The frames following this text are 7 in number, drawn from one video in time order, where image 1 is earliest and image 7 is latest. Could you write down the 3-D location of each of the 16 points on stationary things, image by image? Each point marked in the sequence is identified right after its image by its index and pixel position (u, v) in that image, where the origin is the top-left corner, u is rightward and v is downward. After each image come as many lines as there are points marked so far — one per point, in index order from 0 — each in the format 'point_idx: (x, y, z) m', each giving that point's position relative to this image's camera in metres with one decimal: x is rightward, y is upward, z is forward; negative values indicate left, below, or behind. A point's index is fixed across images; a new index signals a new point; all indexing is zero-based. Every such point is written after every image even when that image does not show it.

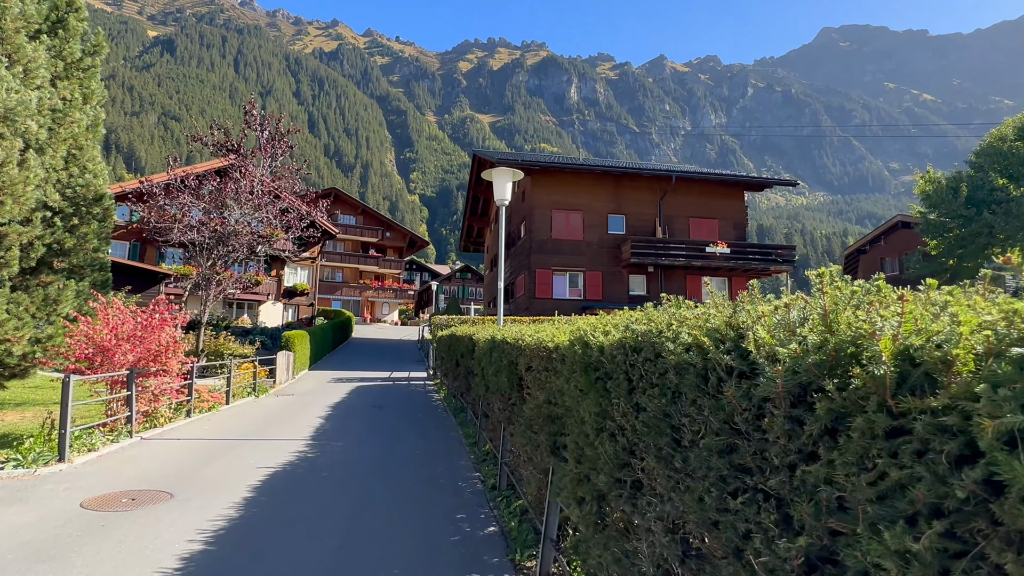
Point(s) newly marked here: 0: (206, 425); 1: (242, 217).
0: (-5.7, -2.6, +11.1) m
1: (-7.6, +2.0, +16.8) m
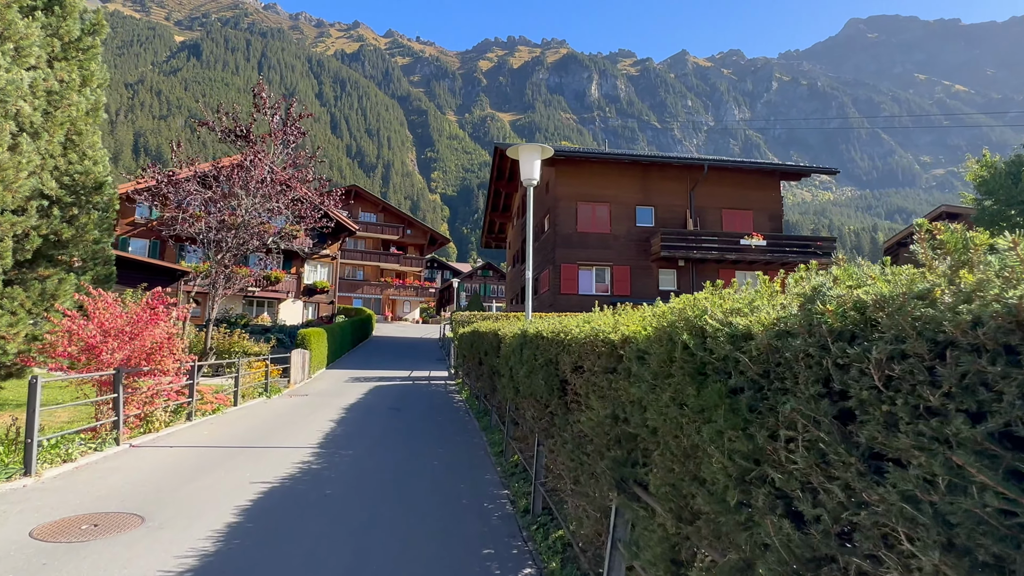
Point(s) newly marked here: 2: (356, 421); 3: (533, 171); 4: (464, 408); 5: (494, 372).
0: (-5.2, -2.4, +10.2) m
1: (-6.9, +2.2, +15.9) m
2: (-3.1, -2.7, +11.8) m
3: (+0.4, +2.0, +10.0) m
4: (-1.1, -2.9, +14.1) m
5: (-0.3, -1.5, +10.2) m
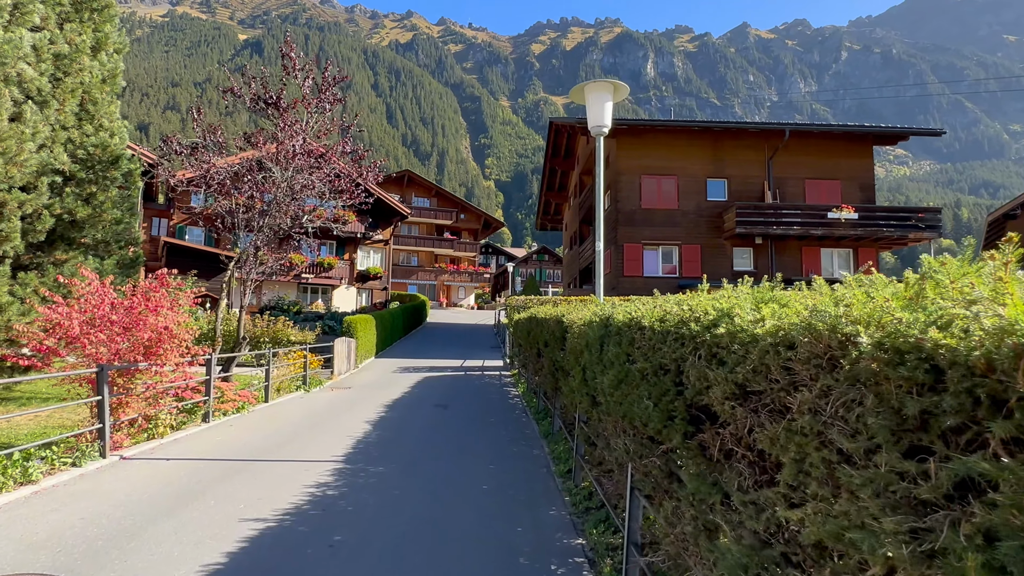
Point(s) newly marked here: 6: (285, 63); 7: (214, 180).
0: (-4.2, -2.2, +8.8) m
1: (-5.5, +2.6, +14.5) m
2: (-2.0, -2.3, +10.2) m
3: (+1.2, +2.3, +7.9) m
4: (+0.2, -2.4, +12.3) m
5: (+0.6, -1.1, +8.3) m
6: (-6.1, +6.1, +15.8) m
7: (-7.1, +2.5, +13.8) m
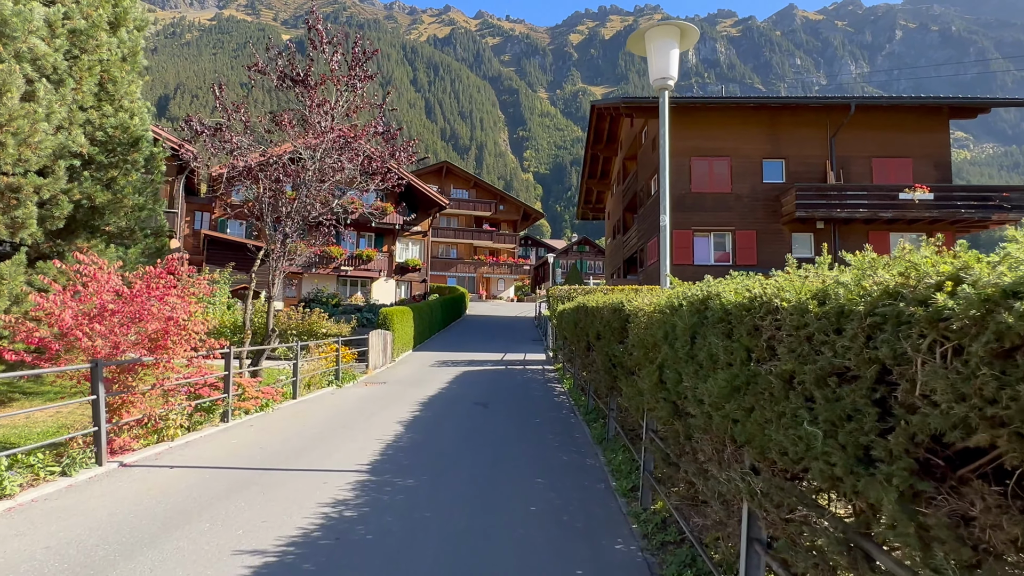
0: (-3.6, -2.0, +8.0) m
1: (-4.5, +2.8, +13.7) m
2: (-1.3, -2.1, +9.3) m
3: (+1.8, +2.5, +6.7) m
4: (+1.1, -2.2, +11.2) m
5: (+1.2, -0.9, +7.2) m
6: (-5.1, +6.4, +15.0) m
7: (-6.2, +2.7, +13.2) m
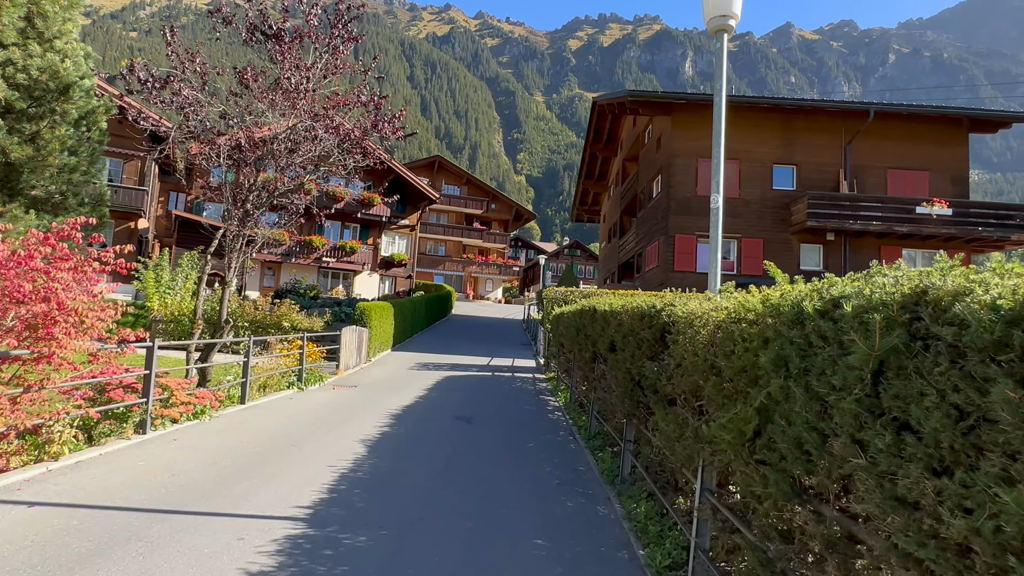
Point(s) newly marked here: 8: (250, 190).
0: (-3.7, -1.7, +6.3) m
1: (-4.5, +3.1, +12.0) m
2: (-1.4, -2.0, +7.6) m
3: (+1.9, +2.5, +5.1) m
4: (+0.9, -2.2, +9.6) m
5: (+1.2, -0.9, +5.6) m
6: (-4.9, +6.6, +13.3) m
7: (-6.2, +3.1, +11.4) m
8: (-5.2, +2.0, +11.9) m
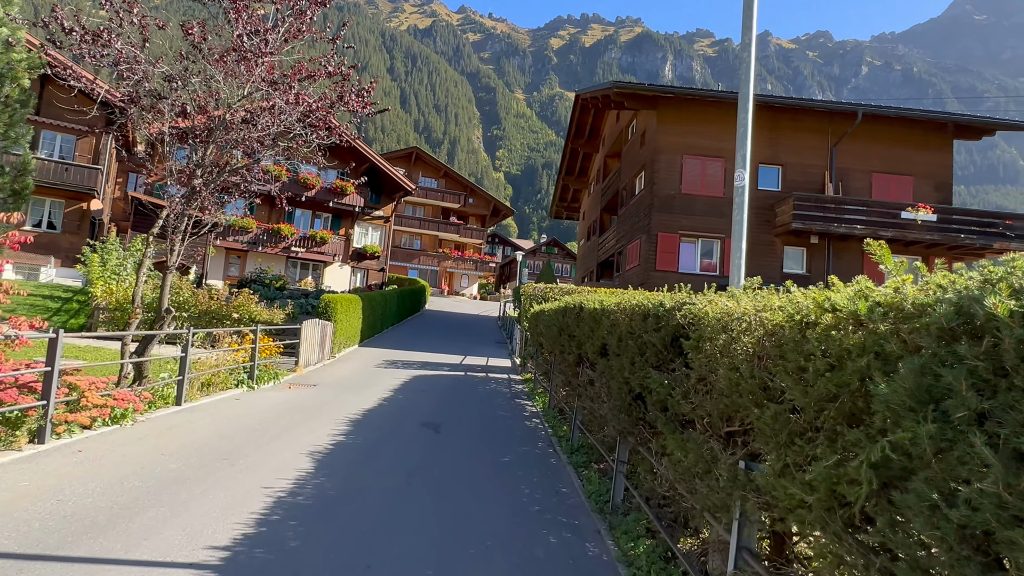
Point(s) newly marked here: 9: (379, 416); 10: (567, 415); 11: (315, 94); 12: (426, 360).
0: (-3.9, -1.6, +5.2) m
1: (-4.9, +3.3, +10.8) m
2: (-1.7, -1.9, +6.6) m
3: (+1.8, +2.5, +4.2) m
4: (+0.5, -2.1, +8.6) m
5: (+1.0, -0.9, +4.7) m
6: (-5.2, +6.9, +12.1) m
7: (-6.5, +3.3, +10.2) m
8: (-5.6, +2.3, +10.7) m
9: (-2.0, -1.9, +8.8) m
10: (+0.8, -1.8, +8.4) m
11: (-3.9, +3.9, +11.8) m
12: (-2.5, -2.1, +17.4) m
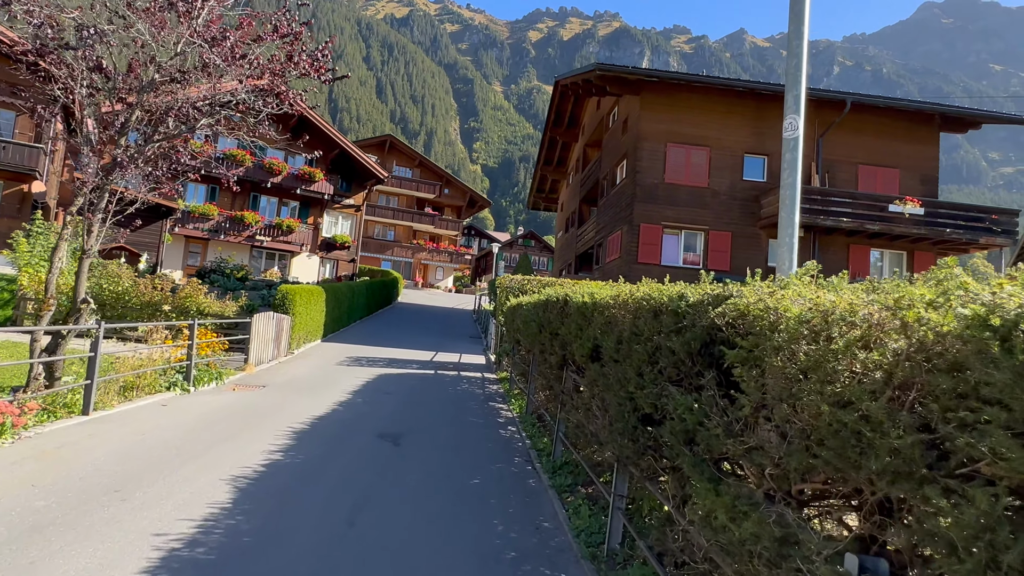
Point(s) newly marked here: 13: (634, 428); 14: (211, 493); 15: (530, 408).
0: (-4.1, -1.4, +3.9) m
1: (-5.3, +3.5, +9.4) m
2: (-2.0, -1.7, +5.4) m
3: (+1.7, +2.6, +3.1) m
4: (+0.1, -2.0, +7.5) m
5: (+0.8, -0.8, +3.6) m
6: (-5.7, +7.1, +10.6) m
7: (-6.9, +3.5, +8.7) m
8: (-6.0, +2.4, +9.3) m
9: (-2.3, -1.8, +7.6) m
10: (+0.4, -1.7, +7.3) m
11: (-4.3, +4.0, +10.5) m
12: (-3.2, -1.9, +16.2) m
13: (+0.8, -0.9, +3.6) m
14: (-2.5, -1.7, +4.7) m
15: (+0.3, -1.8, +8.8) m
